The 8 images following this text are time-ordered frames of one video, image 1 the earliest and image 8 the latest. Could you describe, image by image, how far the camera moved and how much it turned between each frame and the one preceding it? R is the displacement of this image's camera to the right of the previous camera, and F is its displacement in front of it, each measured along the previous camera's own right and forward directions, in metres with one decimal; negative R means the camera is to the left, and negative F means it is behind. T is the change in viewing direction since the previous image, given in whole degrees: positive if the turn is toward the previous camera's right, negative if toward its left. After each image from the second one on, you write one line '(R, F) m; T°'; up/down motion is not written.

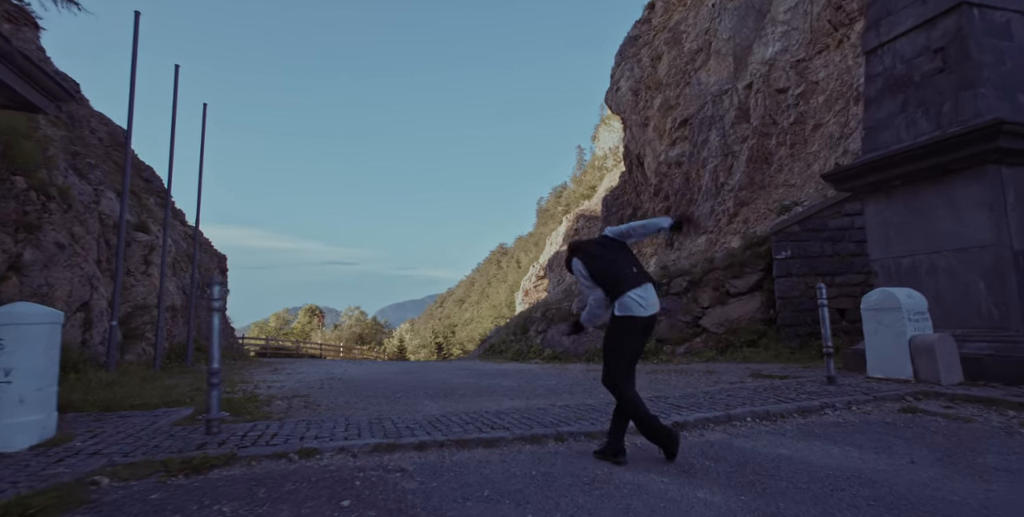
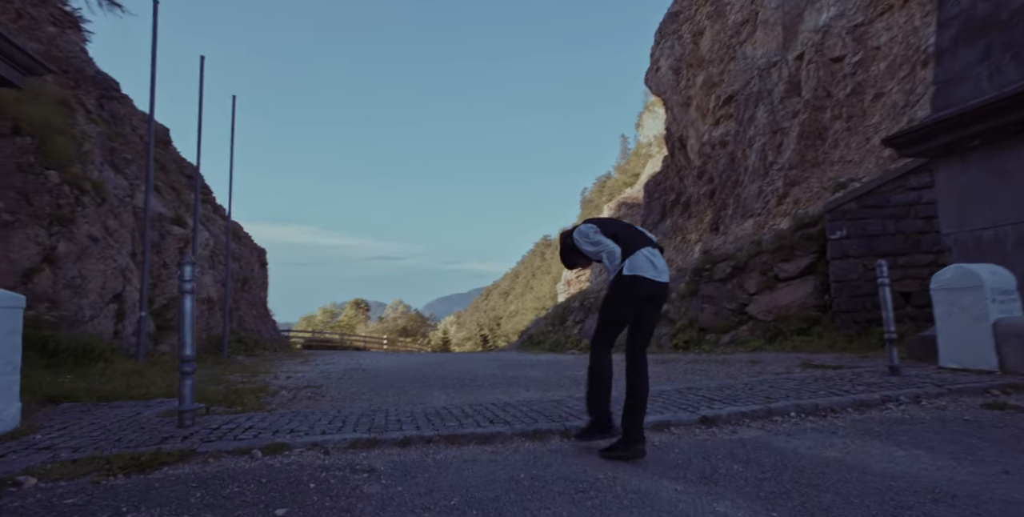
(+0.3, +0.5) m; -5°
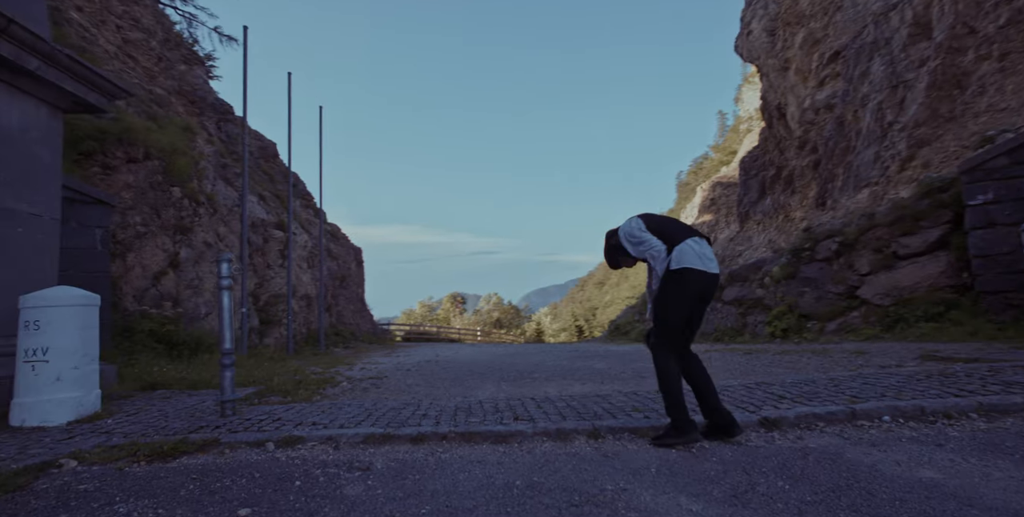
(+0.5, +0.4) m; -10°
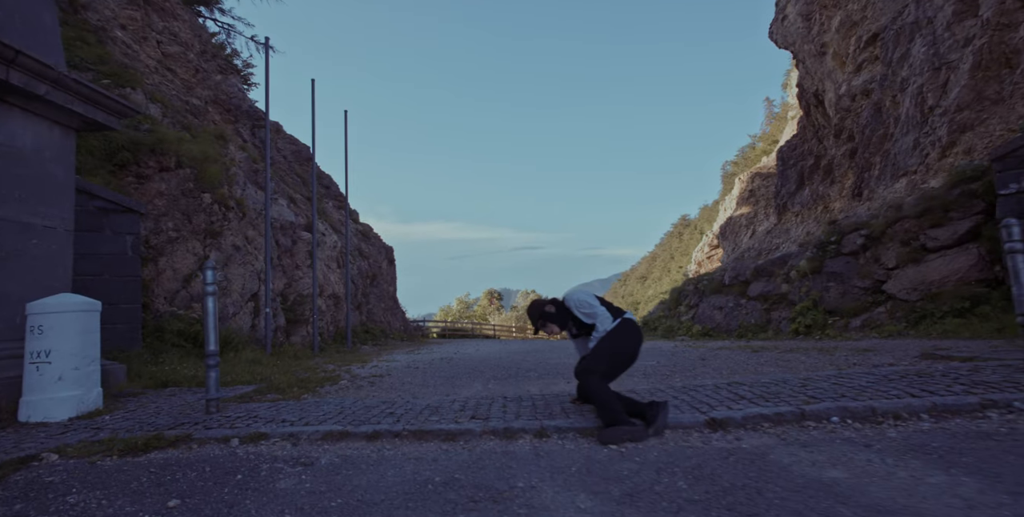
(+0.6, -0.1) m; -4°
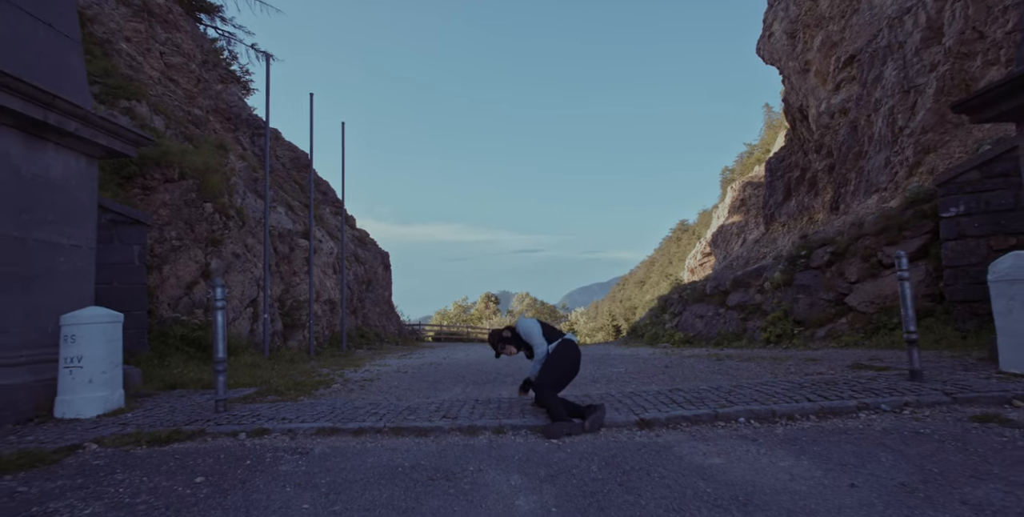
(+0.3, -0.7) m; 0°
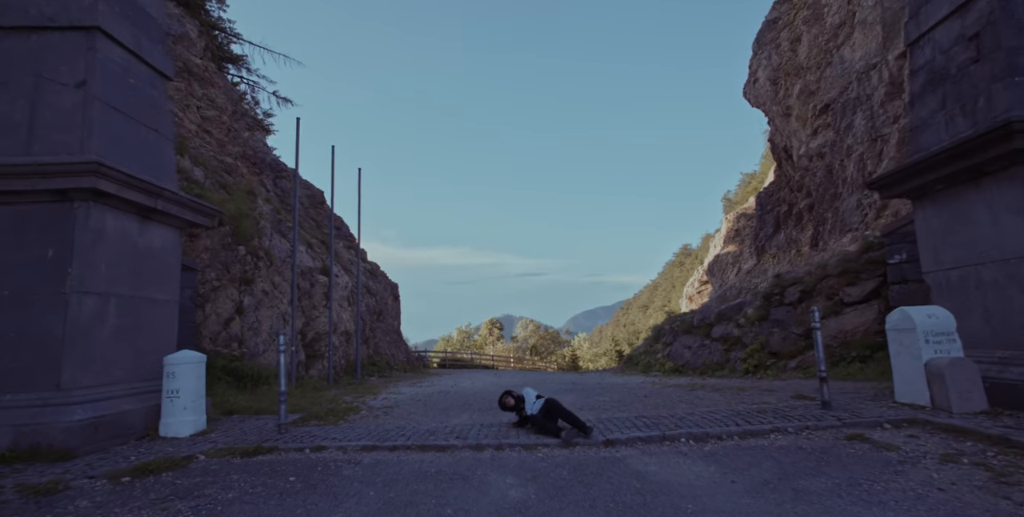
(+0.1, -1.4) m; 0°
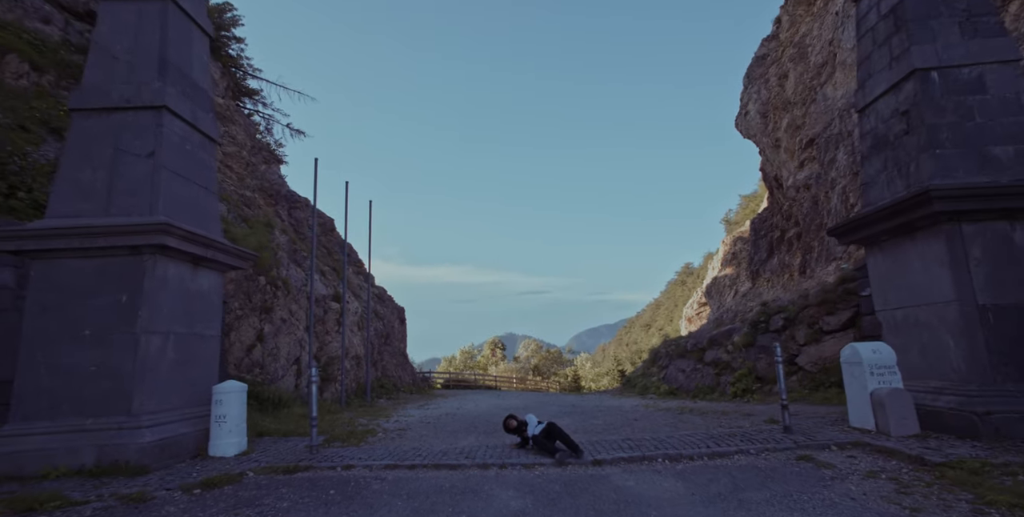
(0.0, -1.0) m; 0°
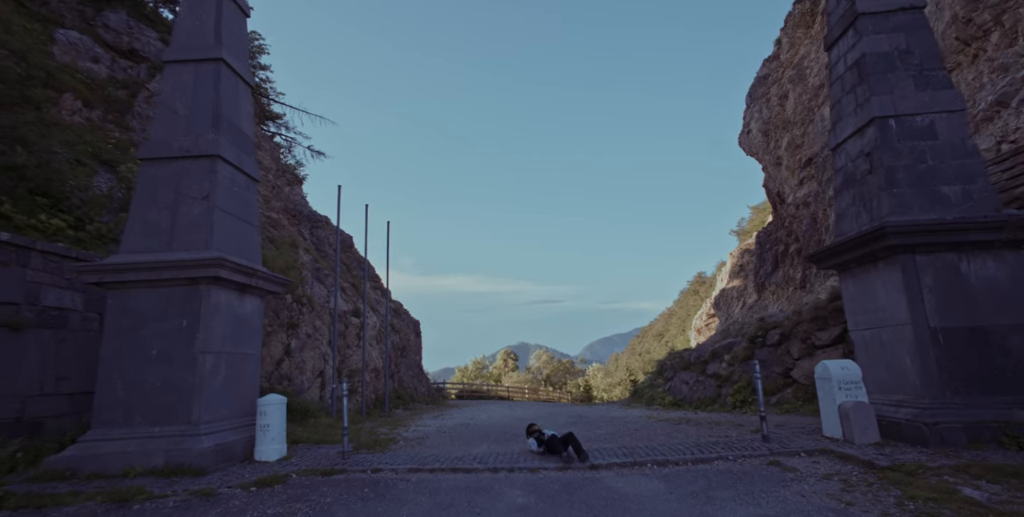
(+0.1, -1.0) m; -1°
